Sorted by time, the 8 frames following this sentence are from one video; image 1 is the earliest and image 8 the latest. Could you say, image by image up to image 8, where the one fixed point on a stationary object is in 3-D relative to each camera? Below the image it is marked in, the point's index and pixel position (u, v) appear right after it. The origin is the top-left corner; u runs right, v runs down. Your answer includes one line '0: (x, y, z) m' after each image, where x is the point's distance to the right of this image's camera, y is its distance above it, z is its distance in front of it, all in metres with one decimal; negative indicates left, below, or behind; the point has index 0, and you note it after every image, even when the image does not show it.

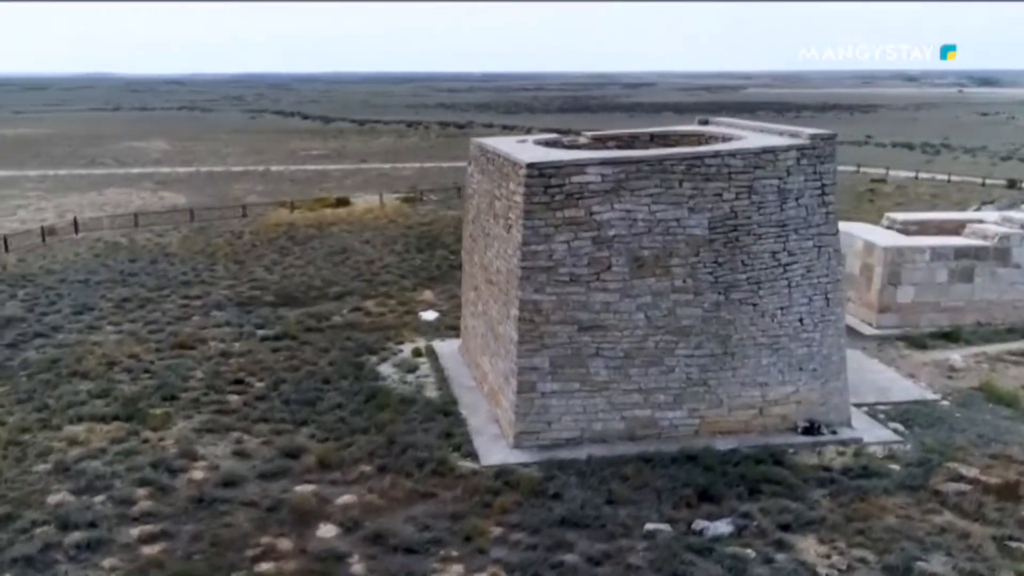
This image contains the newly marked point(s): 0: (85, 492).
0: (-3.8, -1.8, +8.8) m
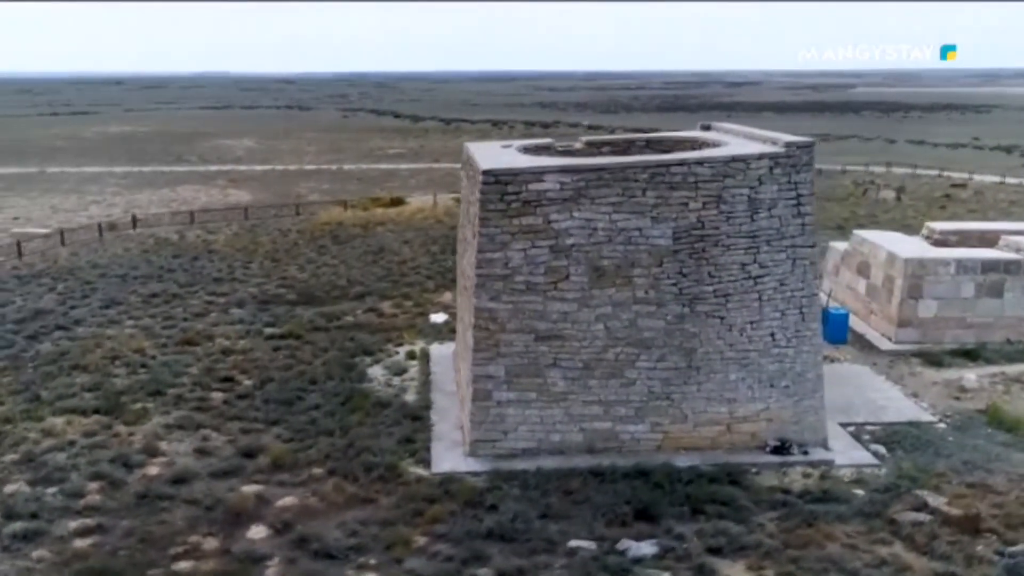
0: (-4.4, -1.8, +9.1) m
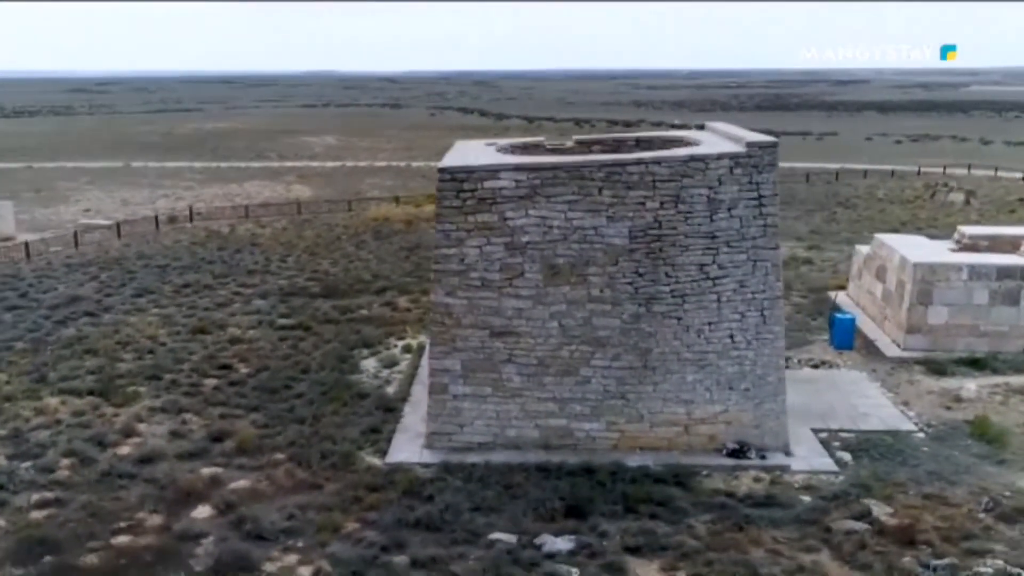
0: (-4.9, -1.7, +9.7) m
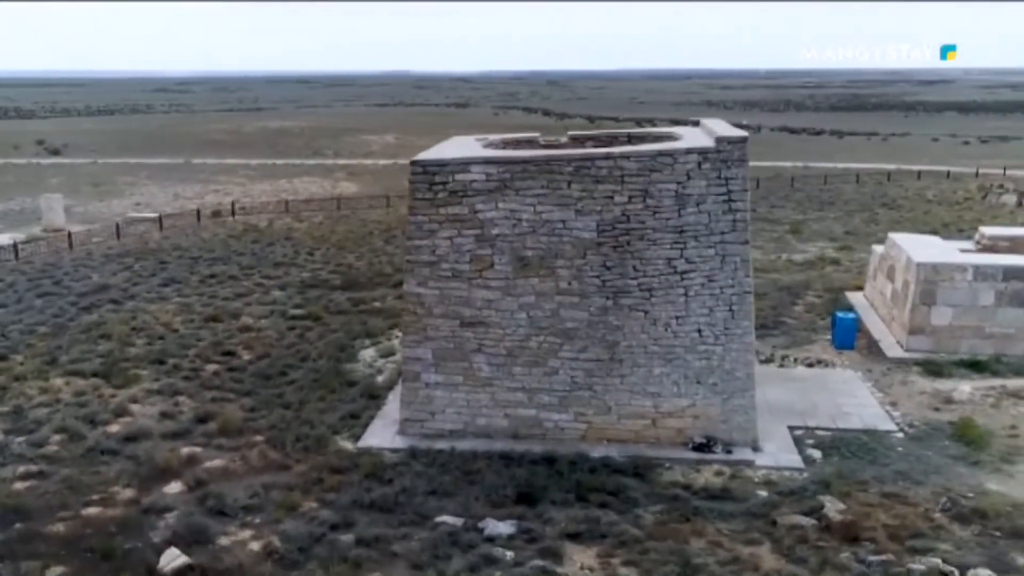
0: (-5.2, -1.5, +10.3) m
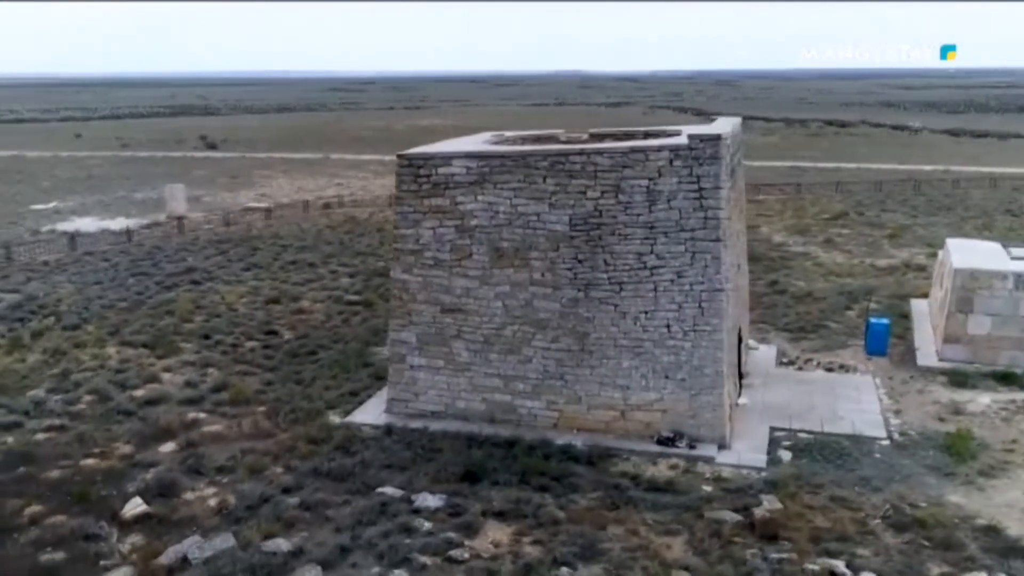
0: (-5.4, -1.2, +11.6) m
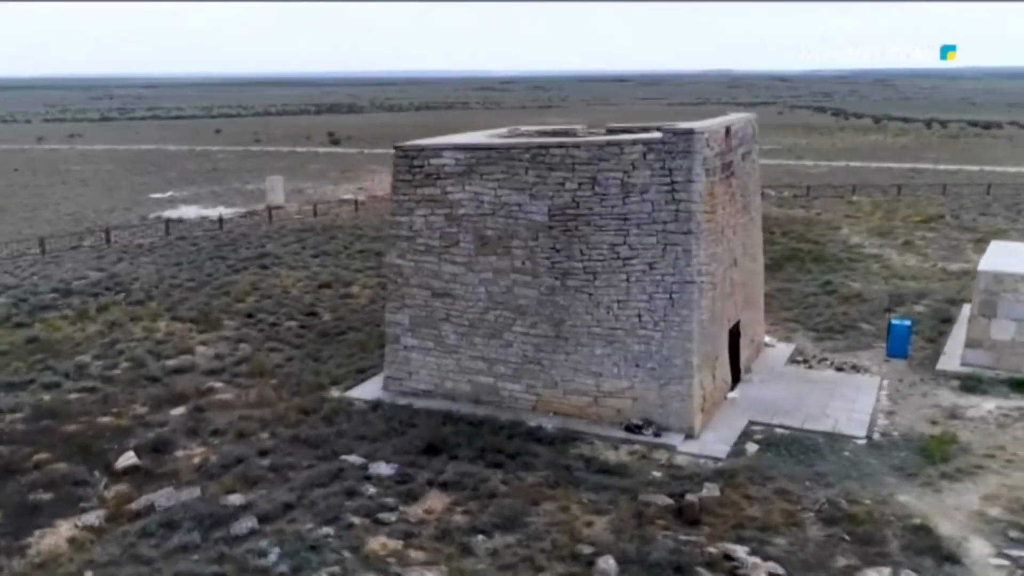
0: (-5.4, -0.9, +12.8) m
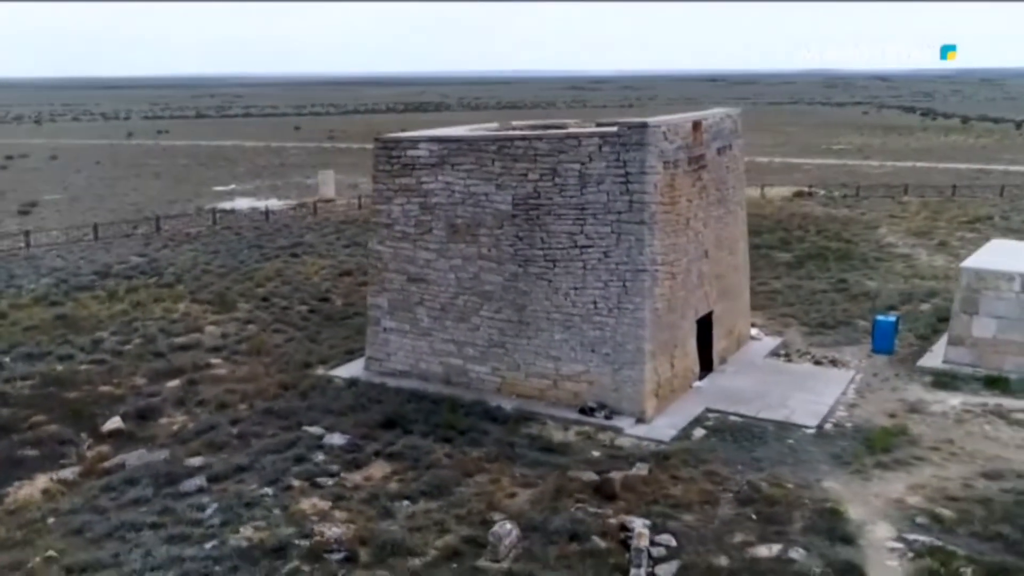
0: (-5.6, -0.6, +13.8) m
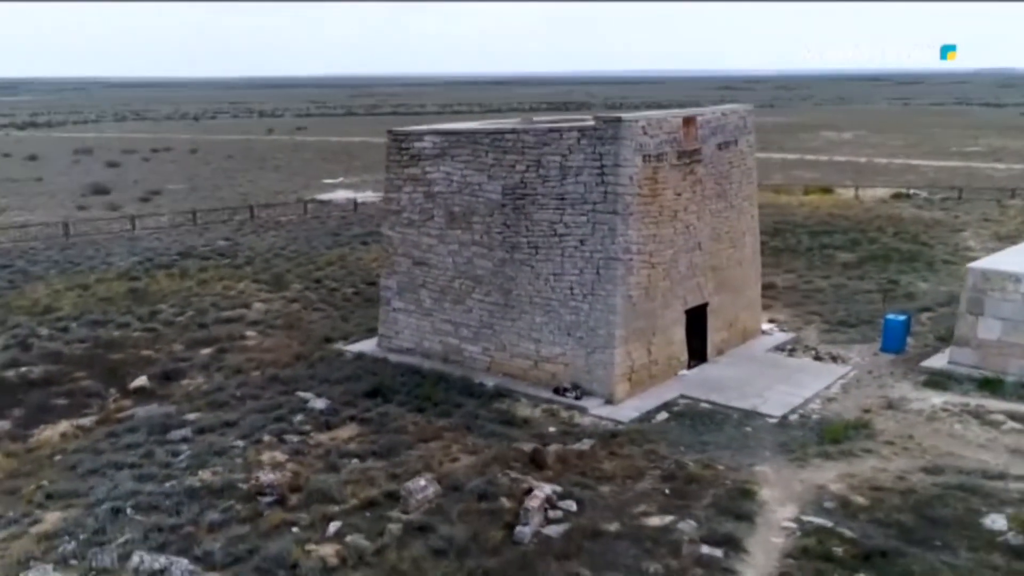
0: (-5.3, -0.3, +15.3) m
